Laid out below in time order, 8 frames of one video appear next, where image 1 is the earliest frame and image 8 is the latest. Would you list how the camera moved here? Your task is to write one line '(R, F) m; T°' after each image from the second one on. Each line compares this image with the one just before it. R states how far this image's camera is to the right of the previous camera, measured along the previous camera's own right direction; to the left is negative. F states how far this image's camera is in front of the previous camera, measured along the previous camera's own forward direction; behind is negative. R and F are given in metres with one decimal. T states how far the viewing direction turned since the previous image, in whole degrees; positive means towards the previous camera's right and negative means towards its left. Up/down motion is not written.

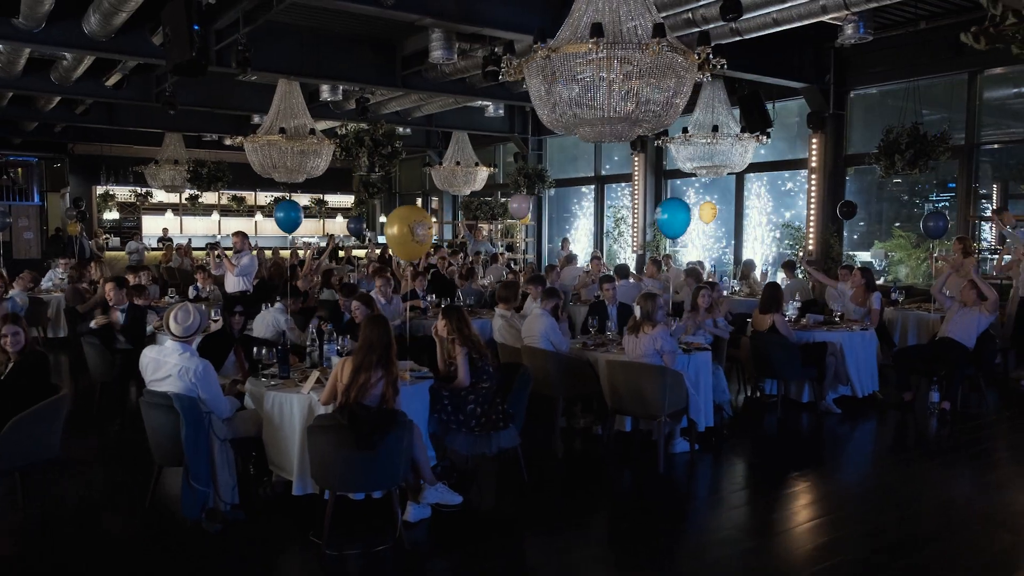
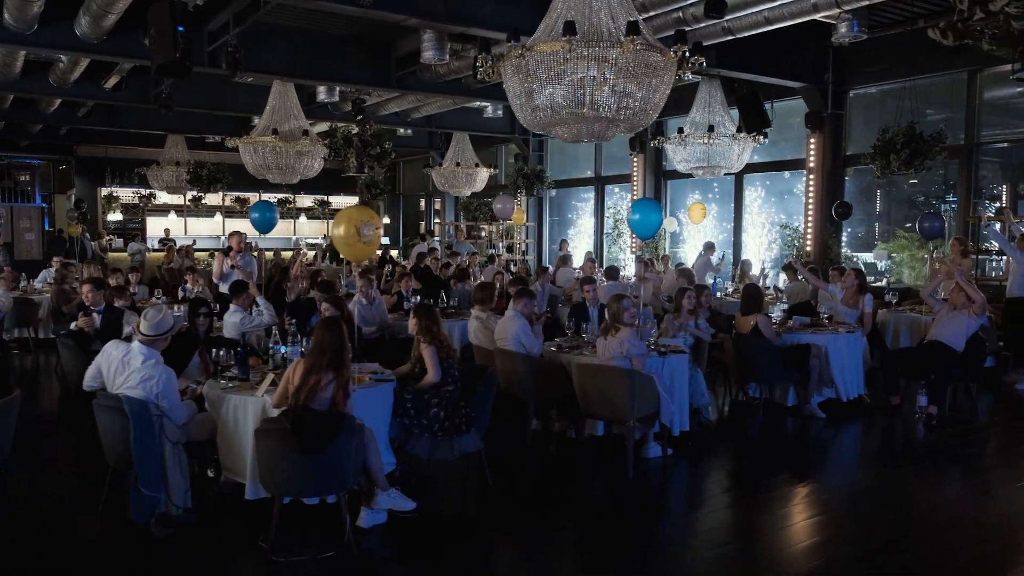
(+0.3, +0.1) m; -1°
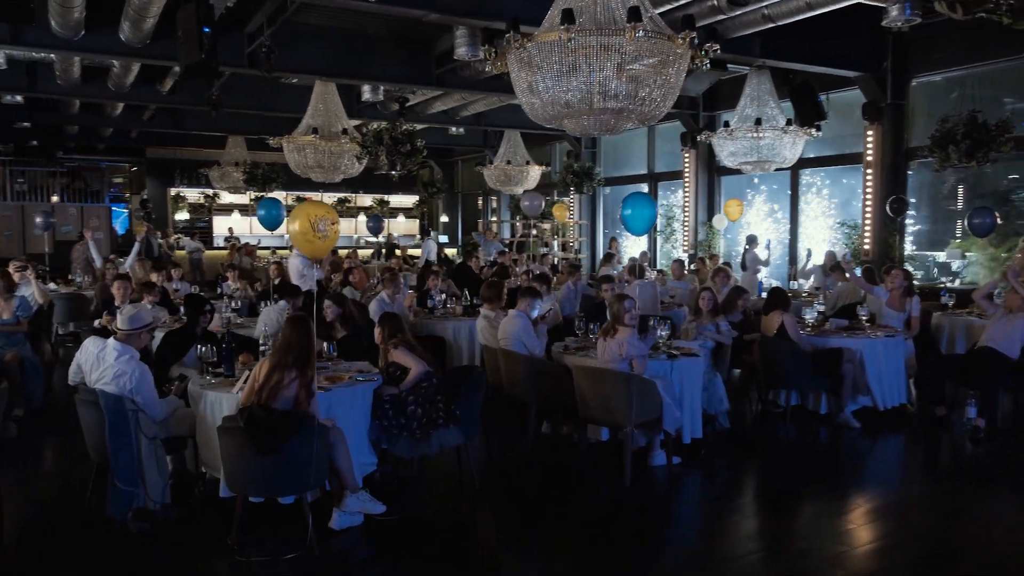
(+0.5, +0.2) m; -6°
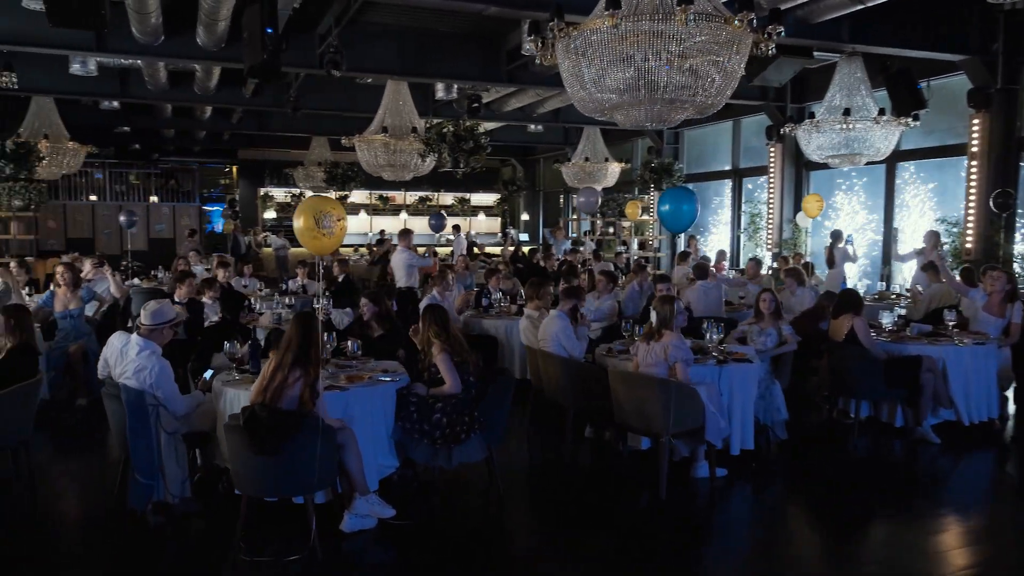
(+0.4, +0.2) m; -7°
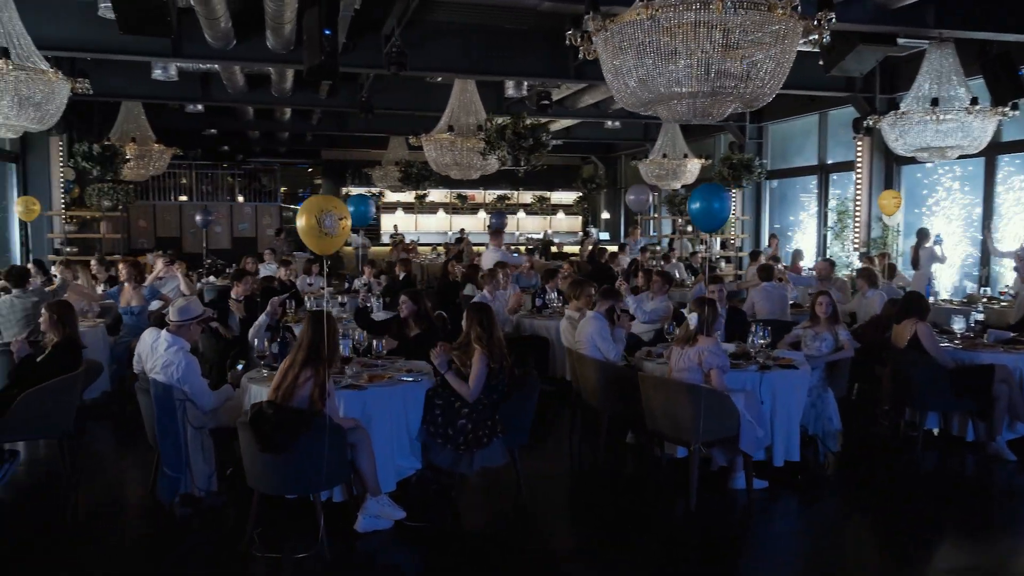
(+0.3, +0.1) m; -7°
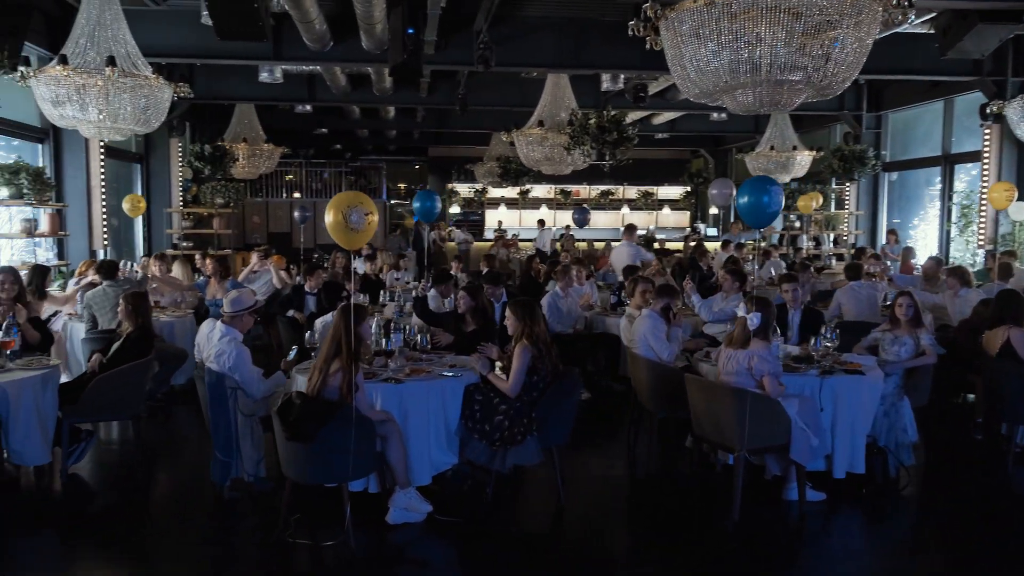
(+0.4, +0.1) m; -9°
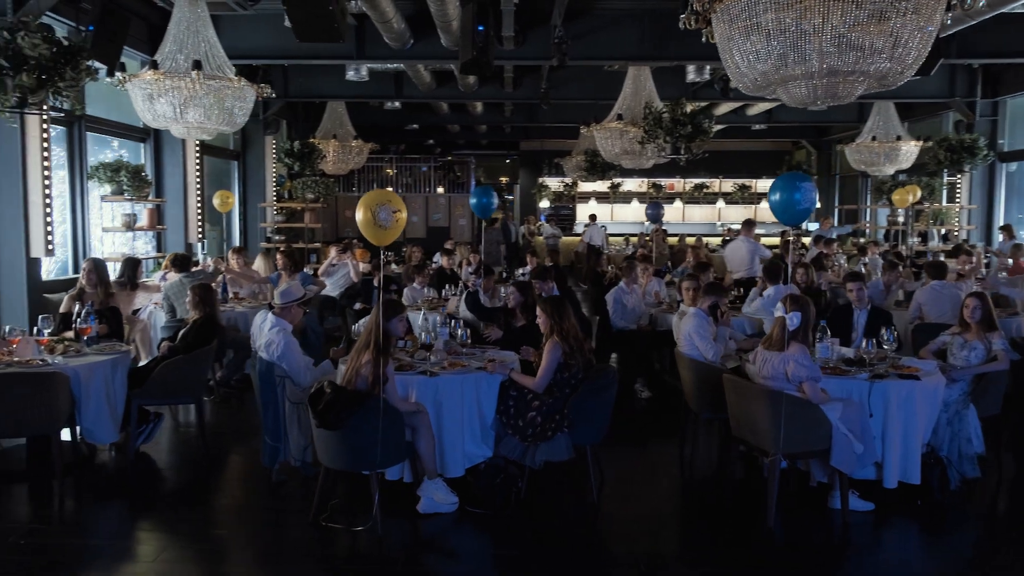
(+0.4, 0.0) m; -8°
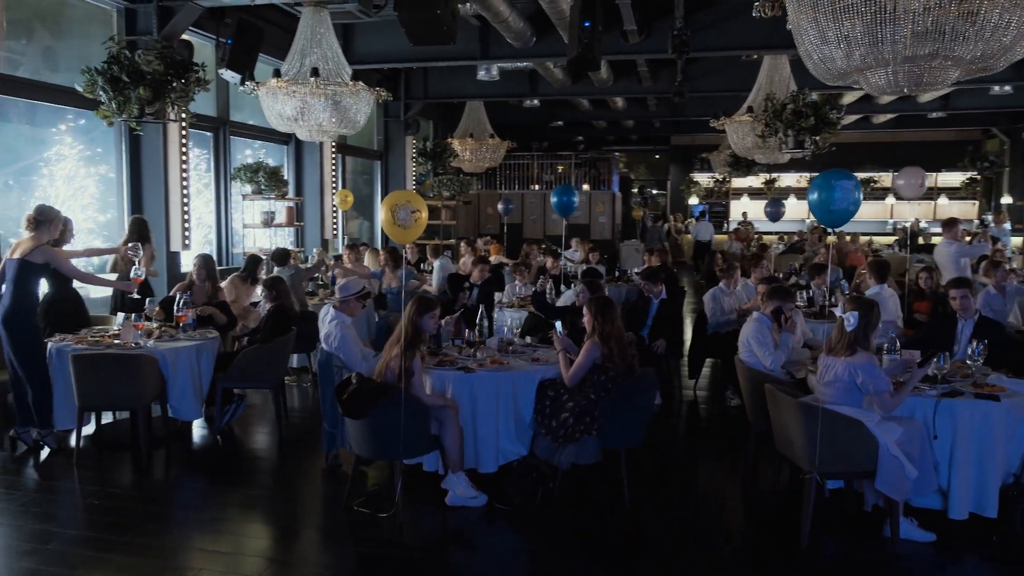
(+0.7, +0.1) m; -13°
